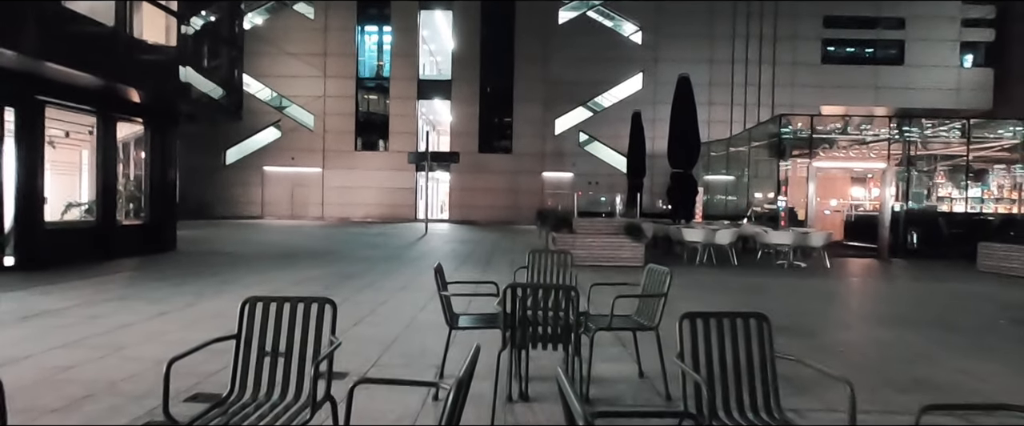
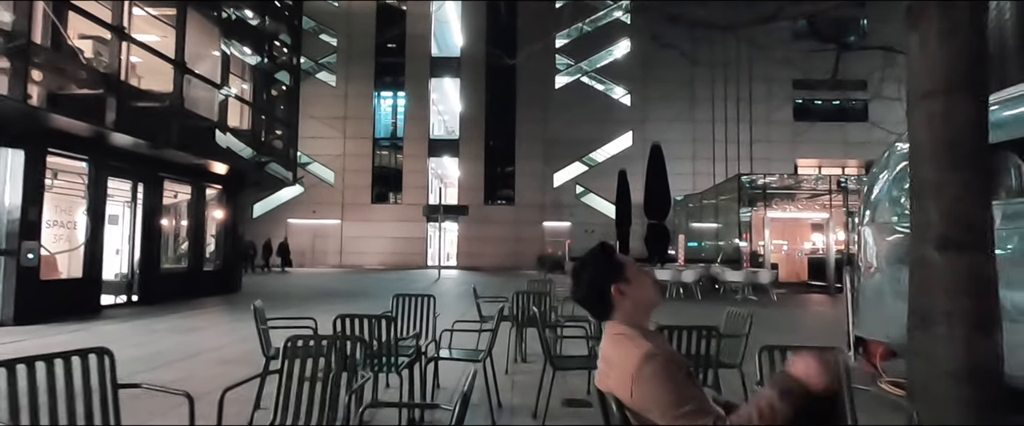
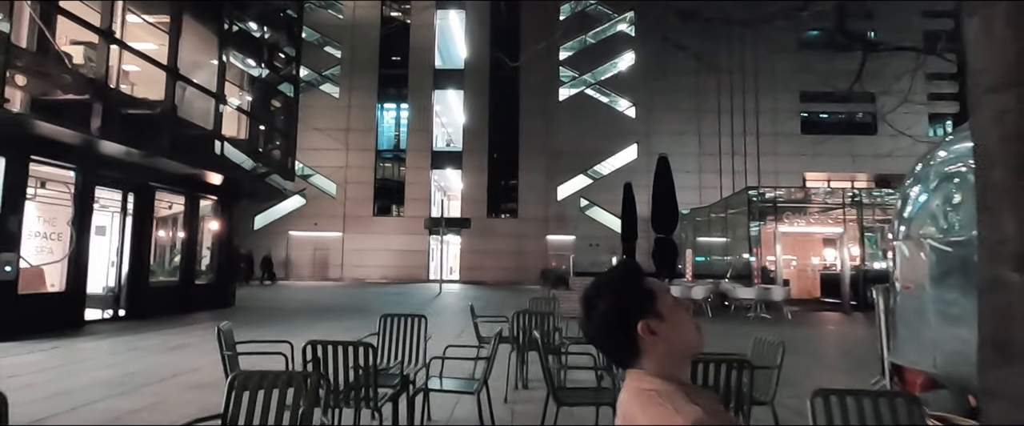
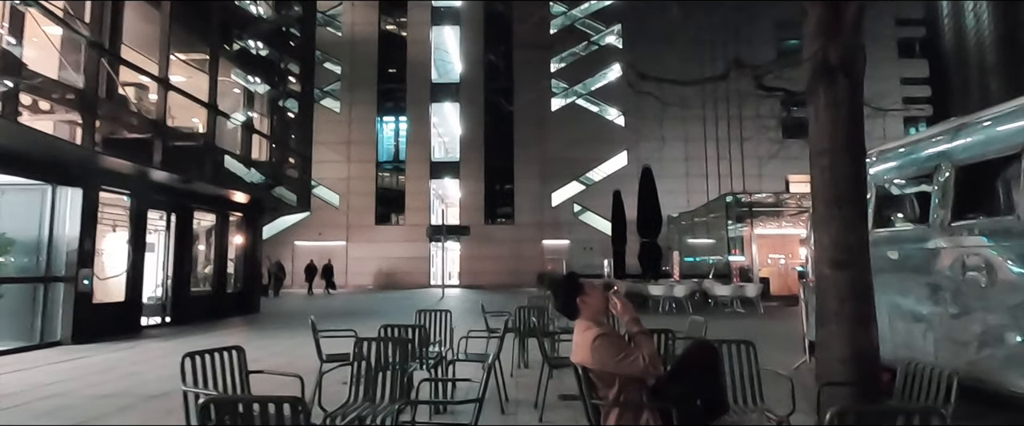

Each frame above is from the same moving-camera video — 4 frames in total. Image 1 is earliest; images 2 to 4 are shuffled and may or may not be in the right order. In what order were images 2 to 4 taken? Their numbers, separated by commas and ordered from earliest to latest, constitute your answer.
3, 2, 4
